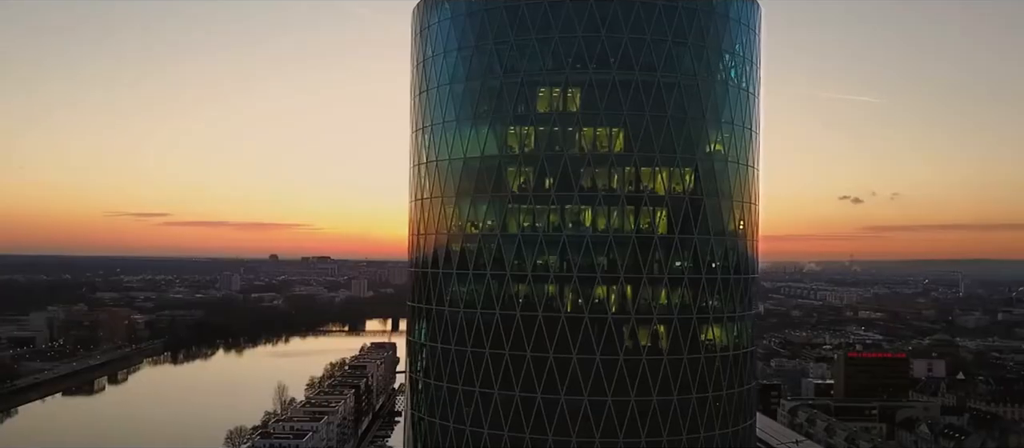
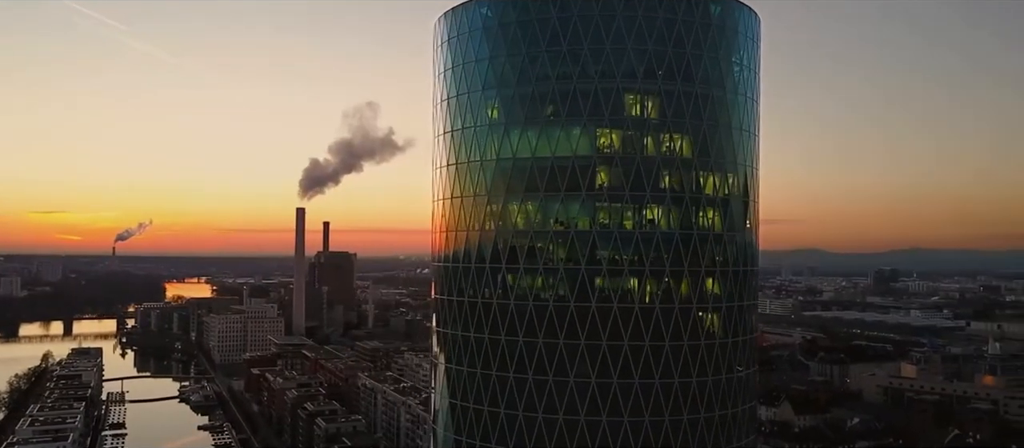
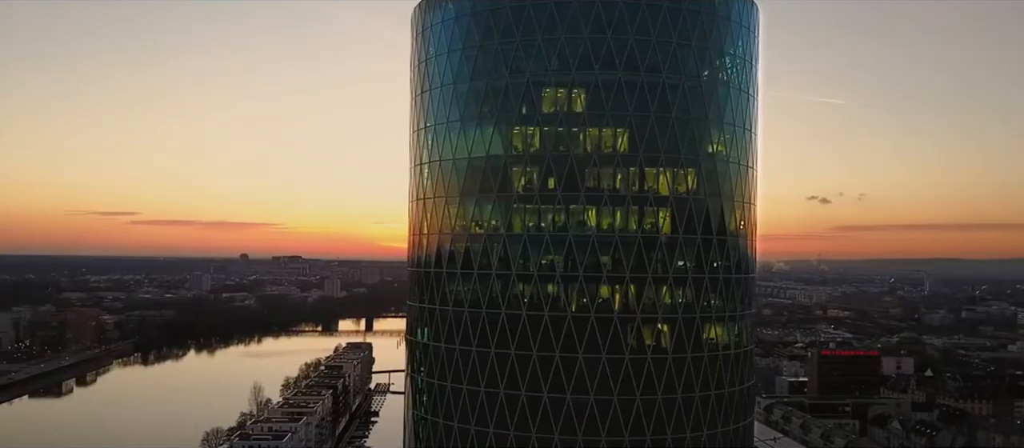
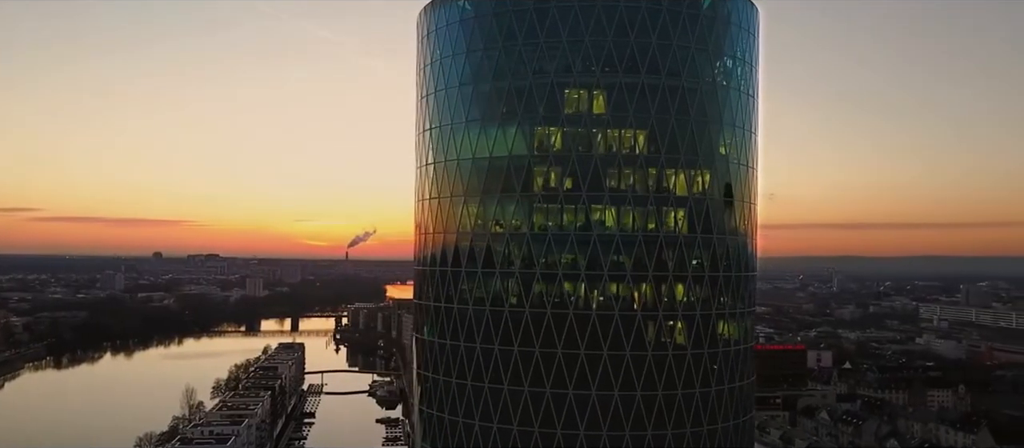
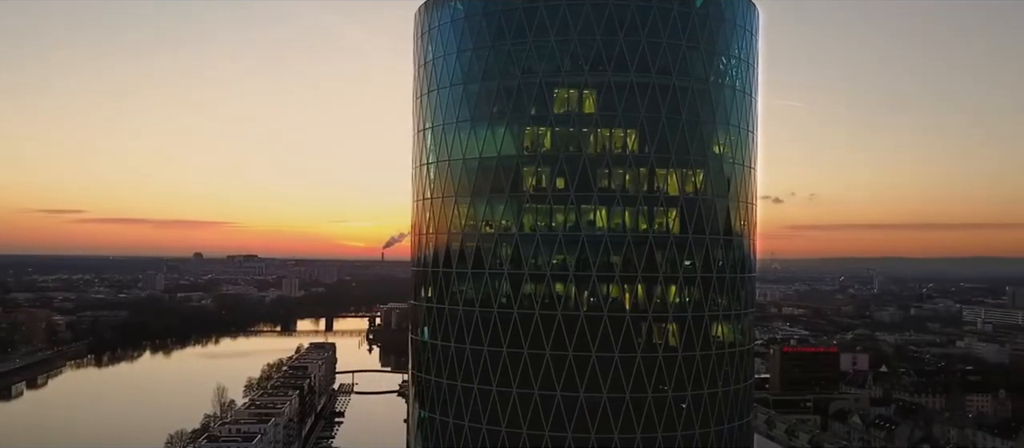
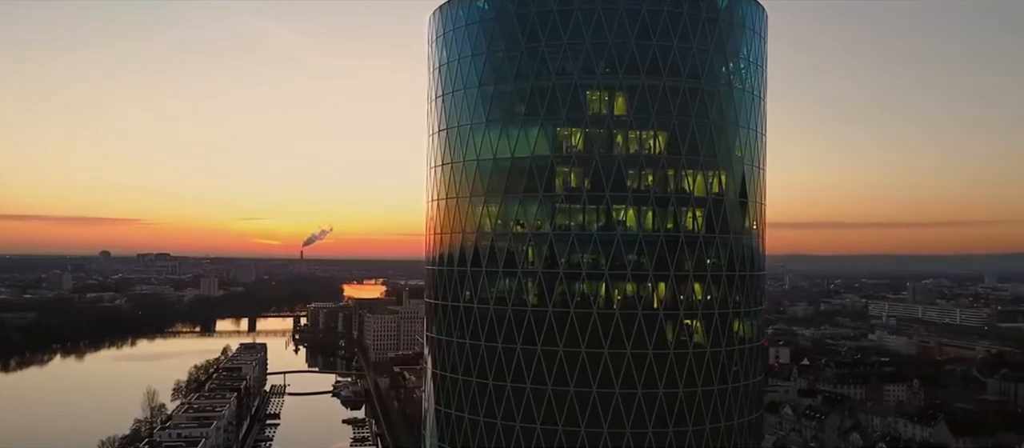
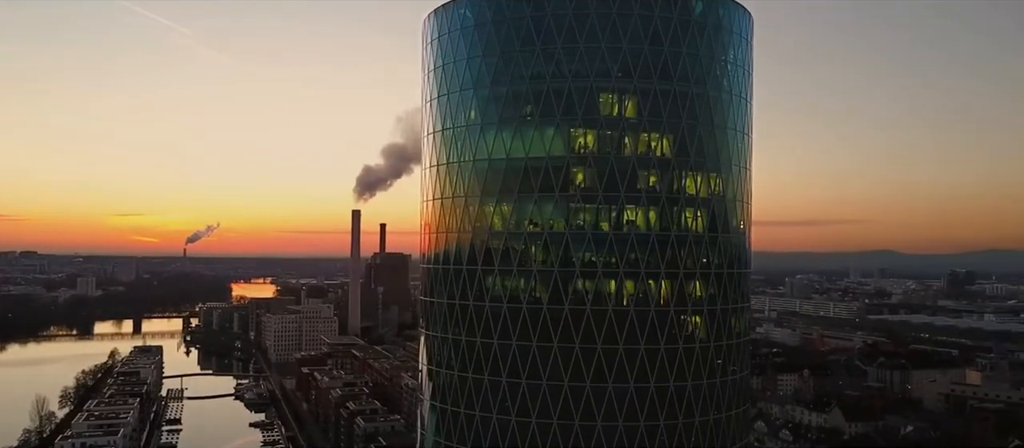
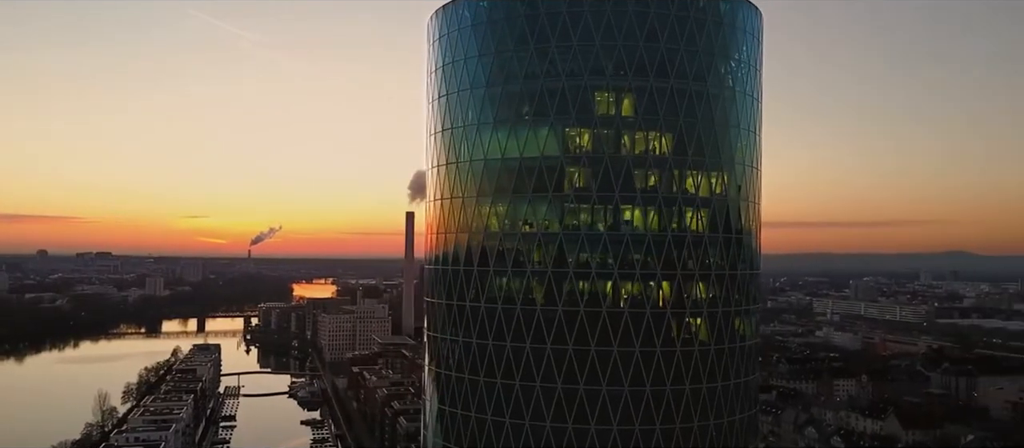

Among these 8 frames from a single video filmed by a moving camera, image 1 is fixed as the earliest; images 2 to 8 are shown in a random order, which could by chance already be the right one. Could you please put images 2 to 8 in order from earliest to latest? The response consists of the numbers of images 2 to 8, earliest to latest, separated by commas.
3, 5, 4, 6, 8, 7, 2
